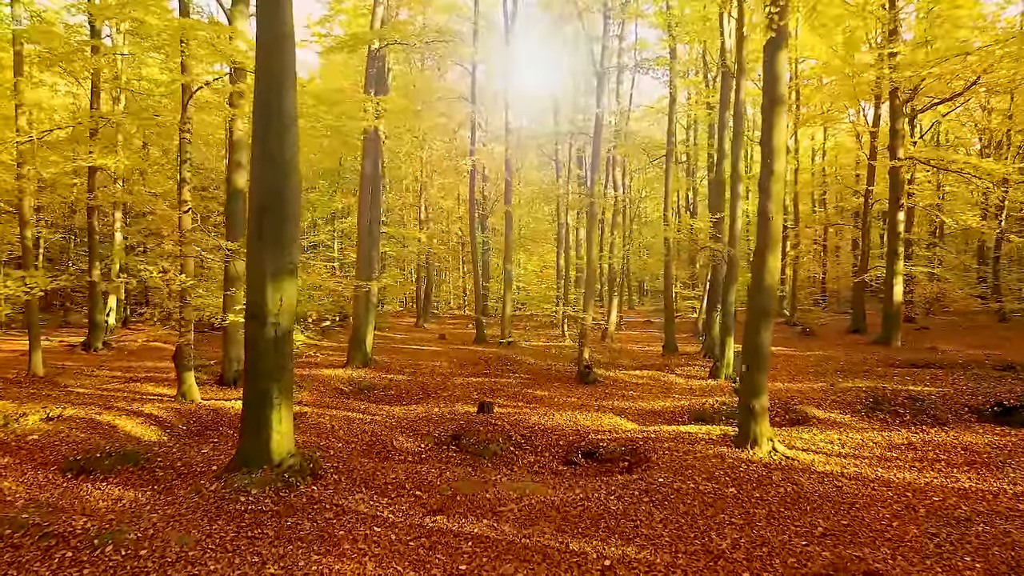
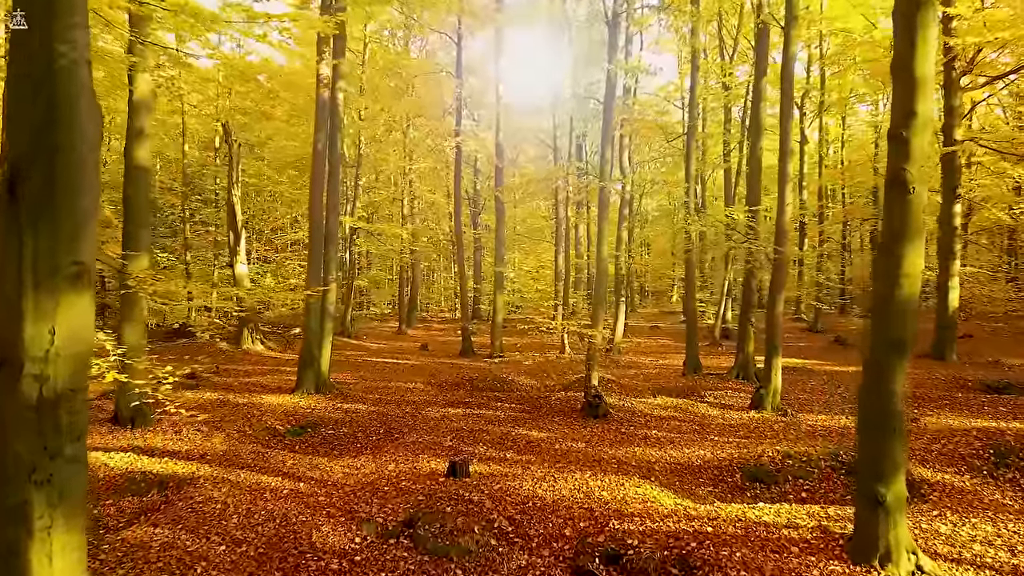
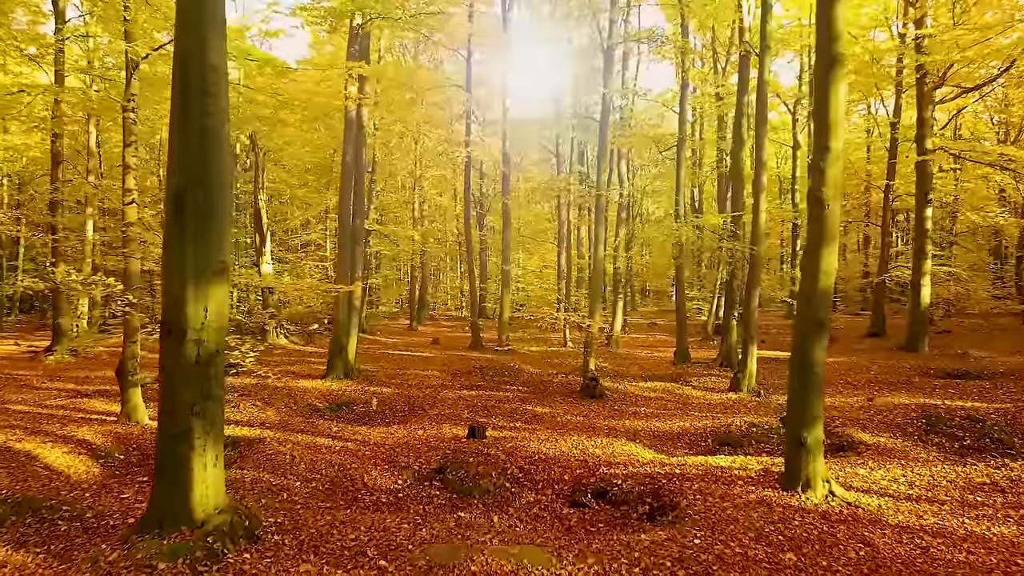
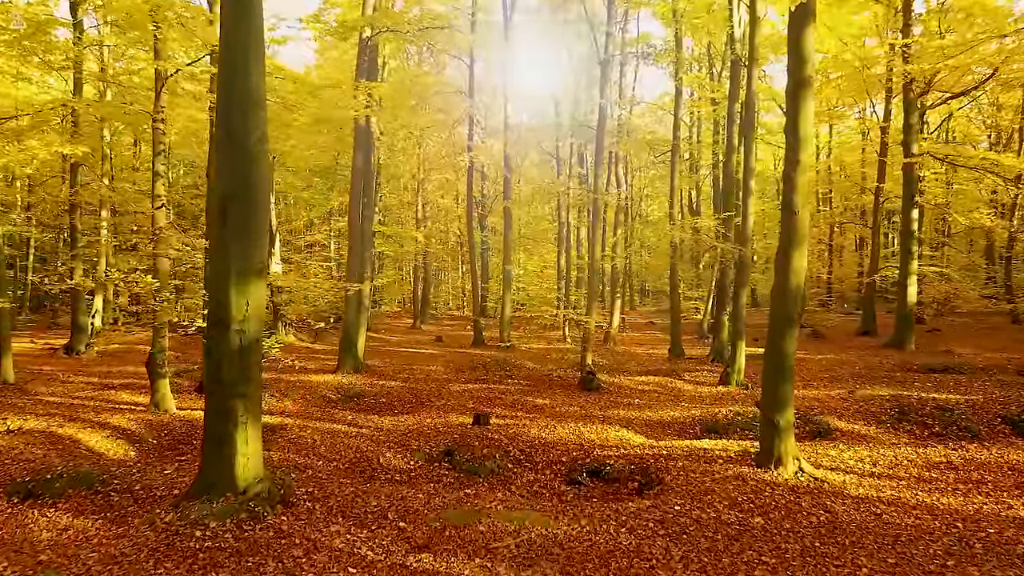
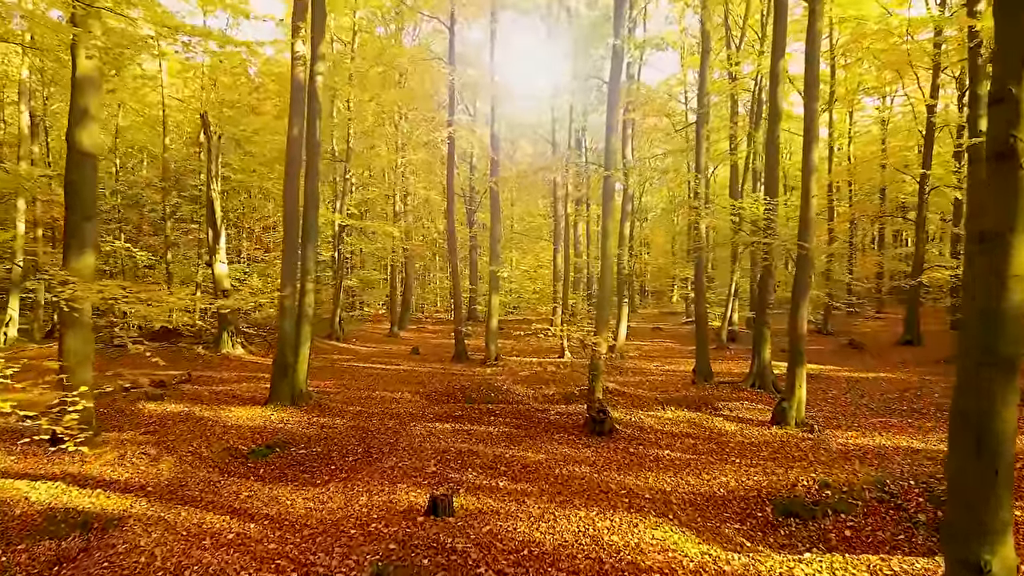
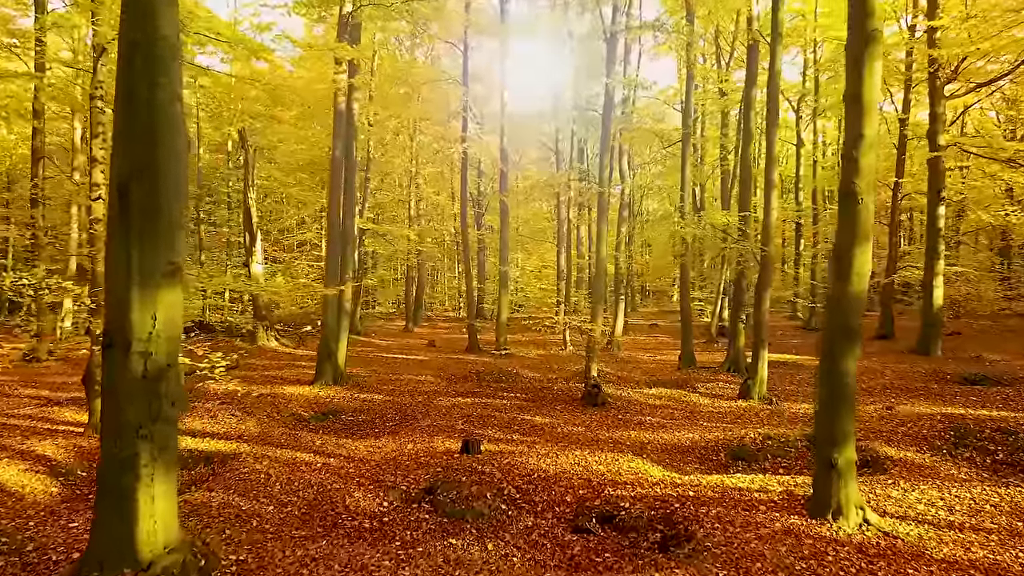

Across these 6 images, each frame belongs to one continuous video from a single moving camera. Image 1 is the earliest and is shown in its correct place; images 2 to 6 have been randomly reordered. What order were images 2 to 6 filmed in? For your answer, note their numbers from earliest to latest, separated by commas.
4, 3, 6, 2, 5
